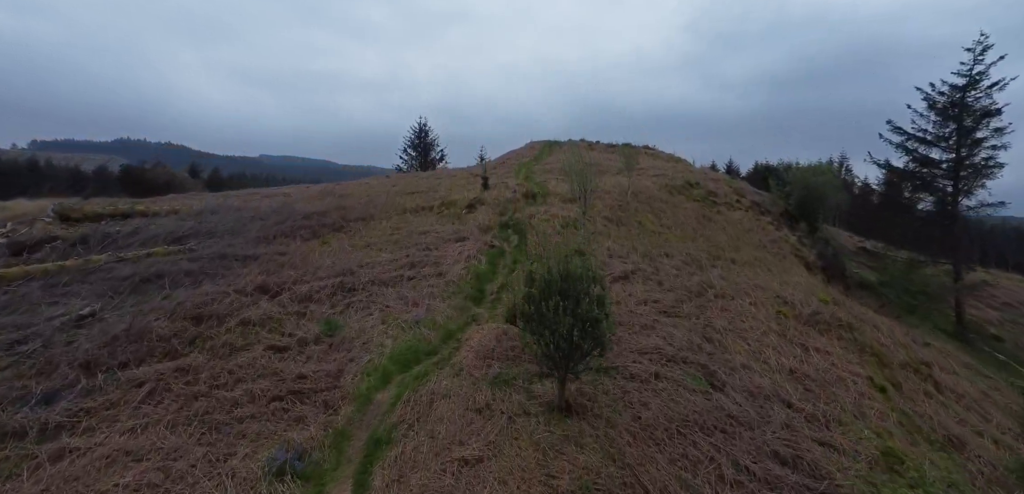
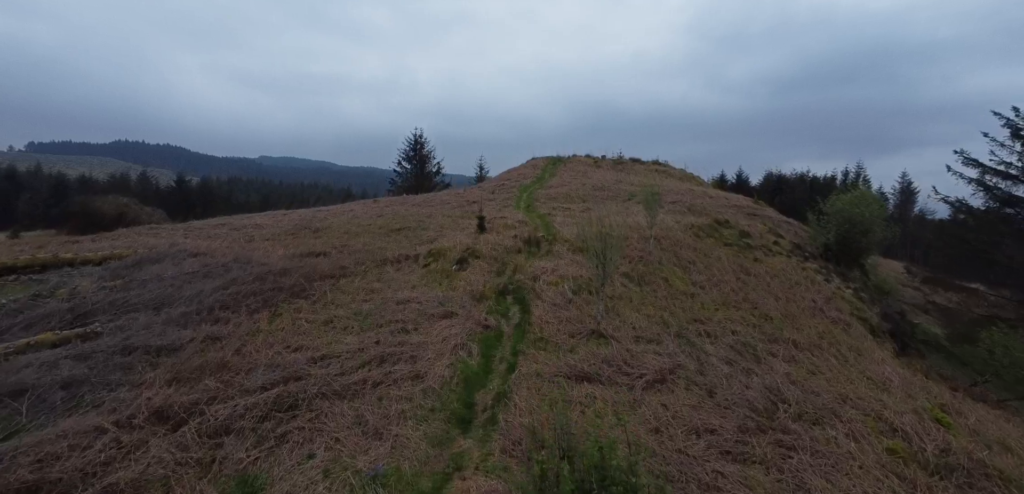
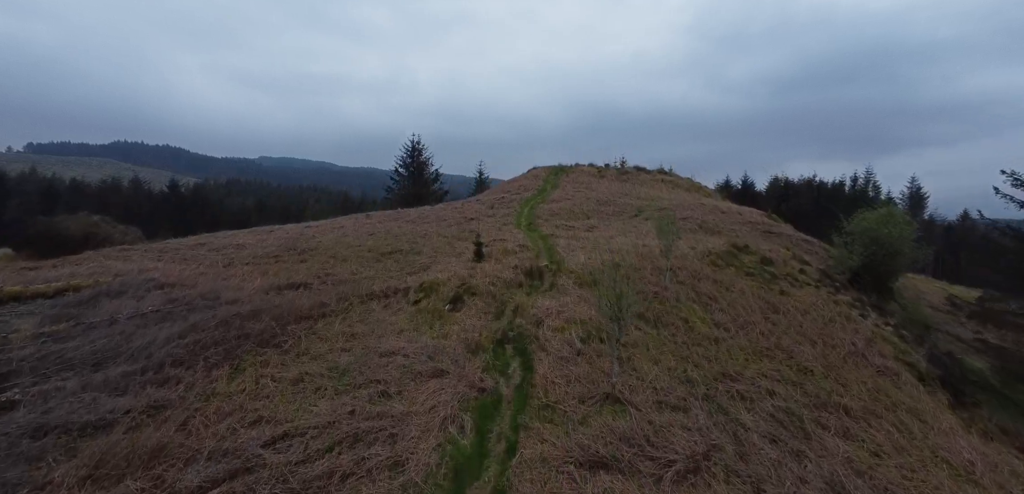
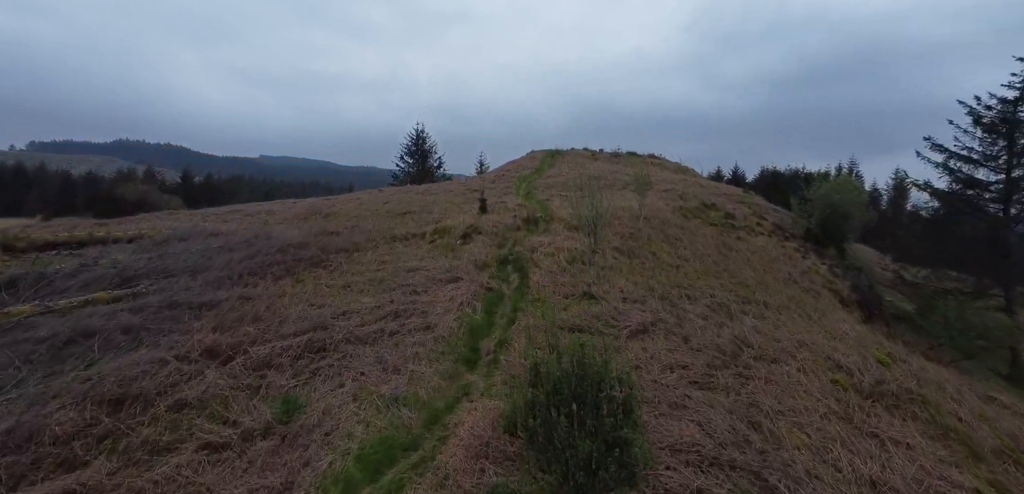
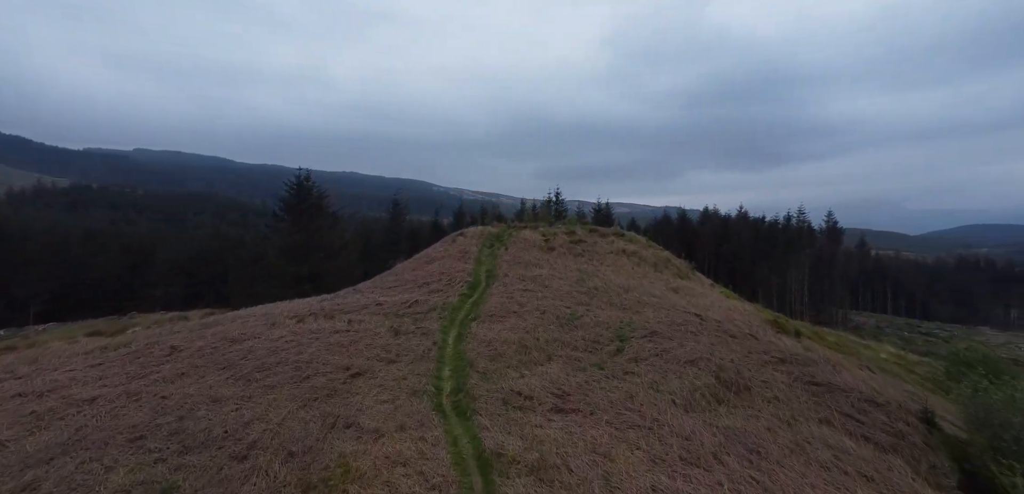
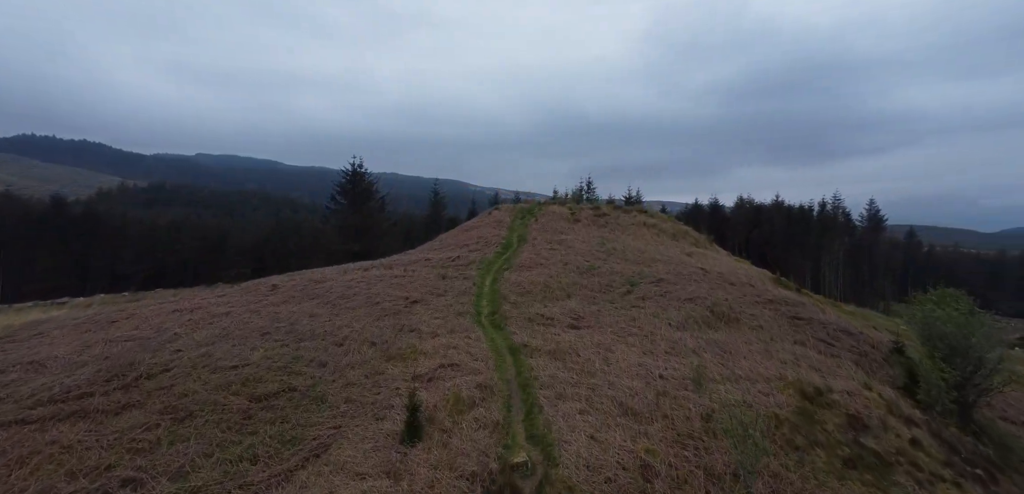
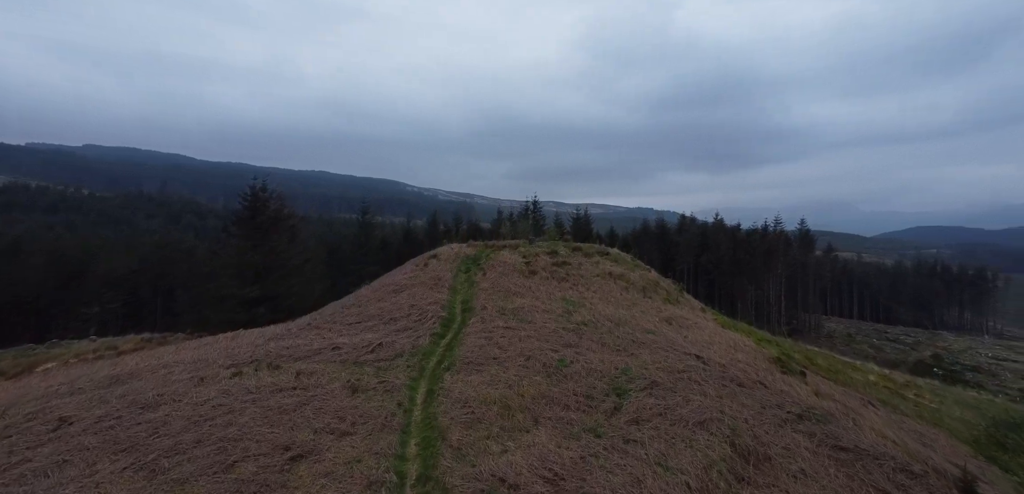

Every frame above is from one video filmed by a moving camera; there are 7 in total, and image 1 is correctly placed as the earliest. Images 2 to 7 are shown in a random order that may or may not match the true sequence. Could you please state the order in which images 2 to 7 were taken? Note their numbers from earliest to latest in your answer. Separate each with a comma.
4, 2, 3, 6, 5, 7
